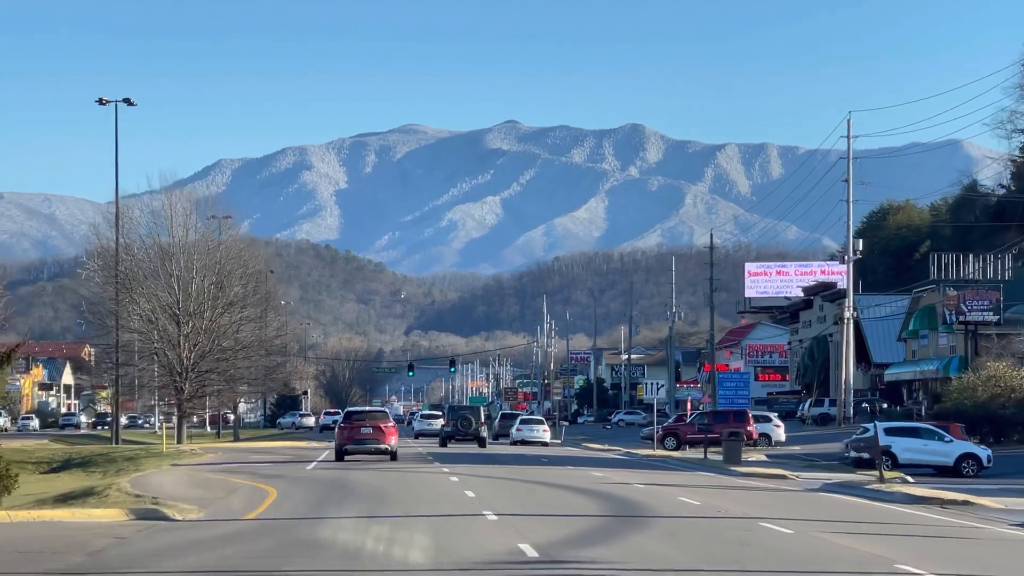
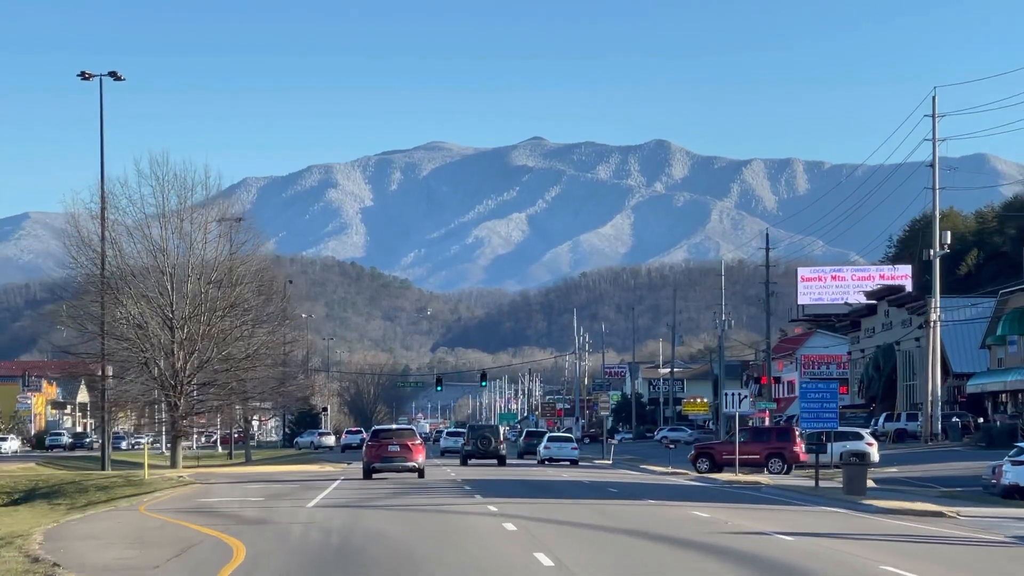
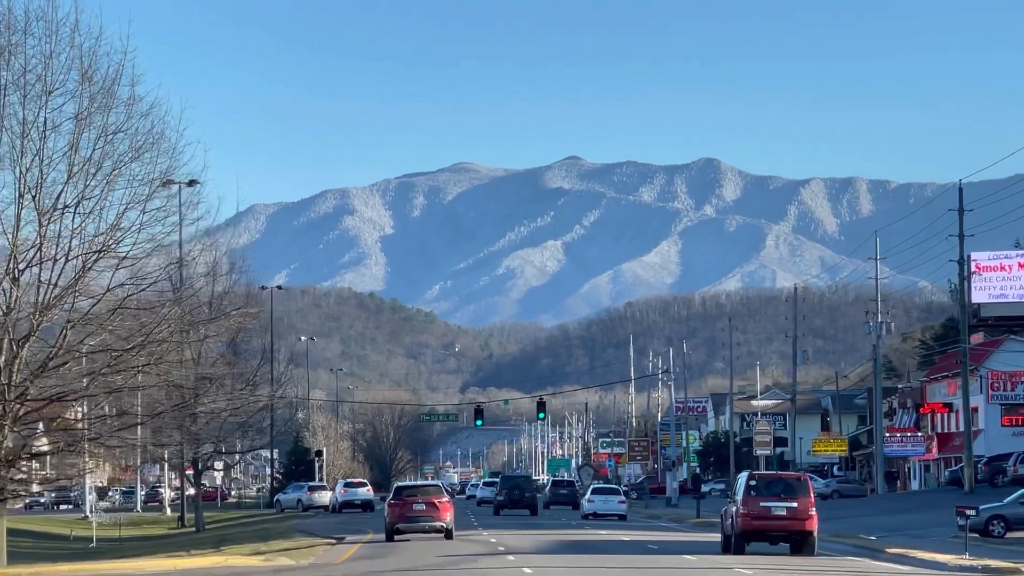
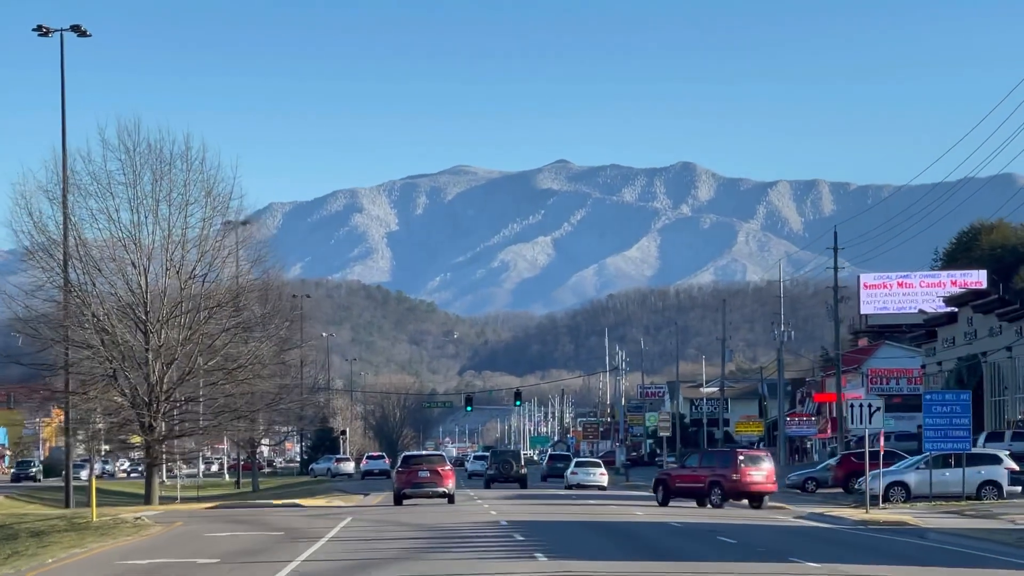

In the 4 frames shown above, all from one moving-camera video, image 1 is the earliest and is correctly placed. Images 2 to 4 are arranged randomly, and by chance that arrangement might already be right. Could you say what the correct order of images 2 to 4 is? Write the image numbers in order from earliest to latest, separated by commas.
2, 4, 3
